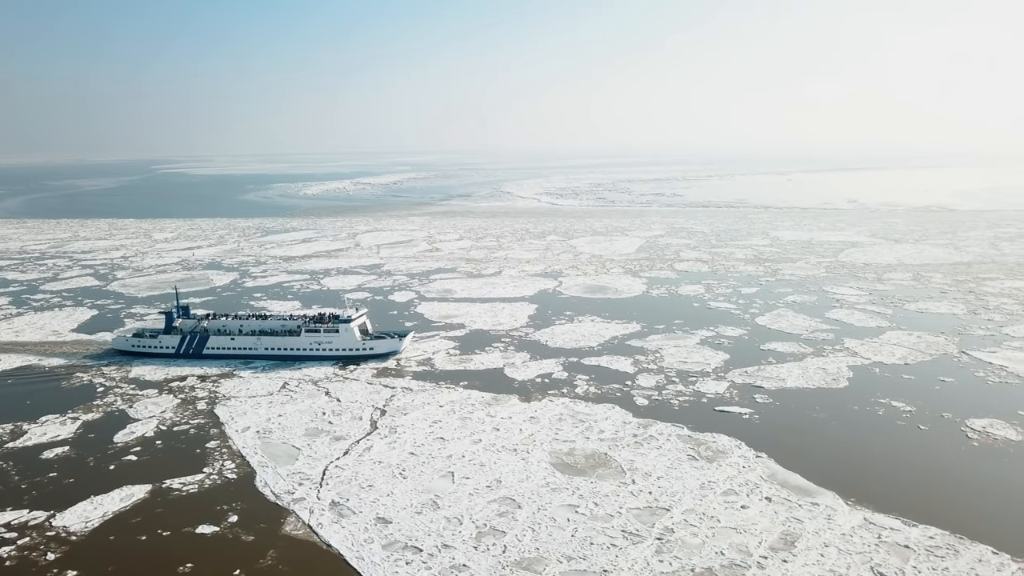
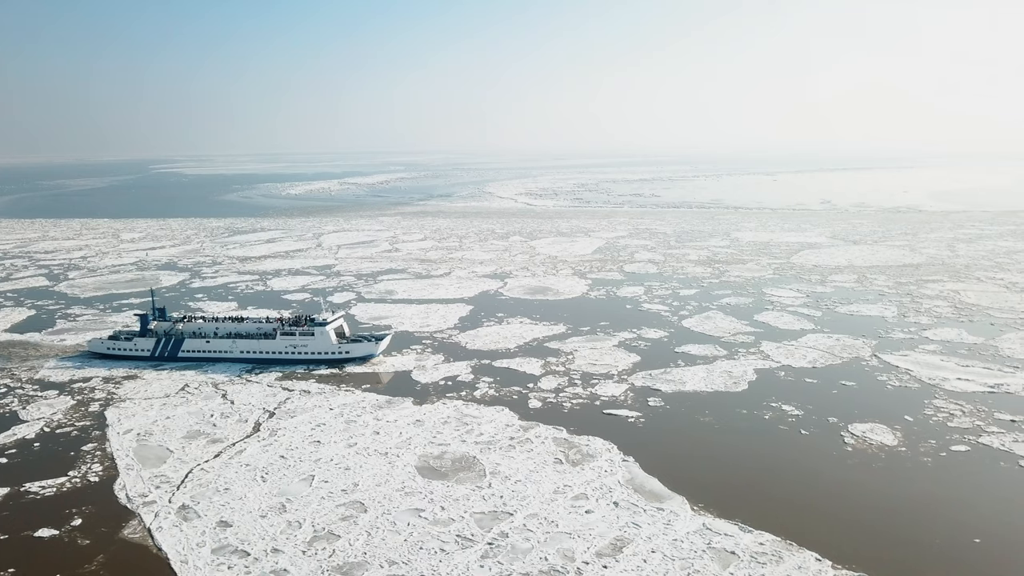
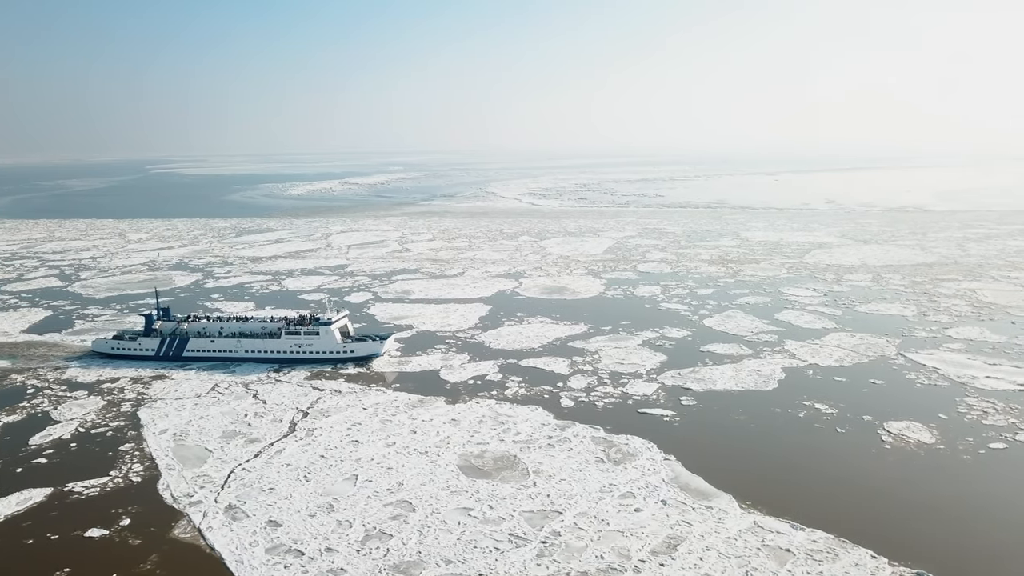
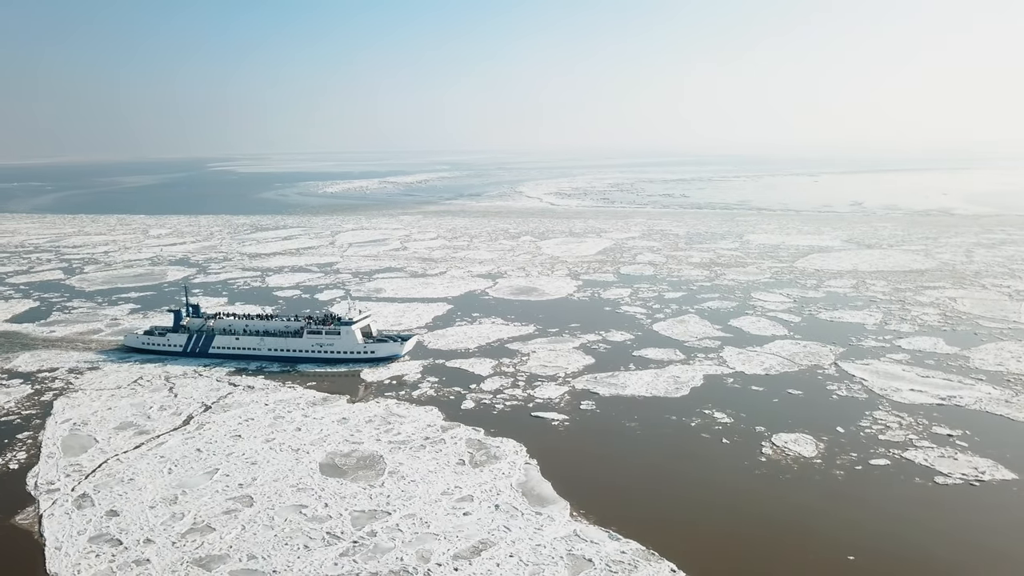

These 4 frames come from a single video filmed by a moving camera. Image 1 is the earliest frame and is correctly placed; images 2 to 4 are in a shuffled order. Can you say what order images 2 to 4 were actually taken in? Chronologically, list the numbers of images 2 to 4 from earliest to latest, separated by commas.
3, 2, 4
